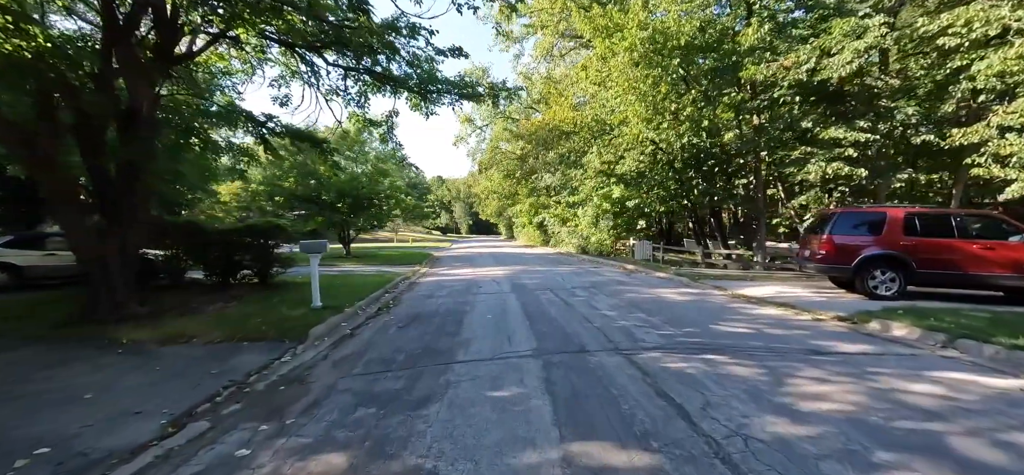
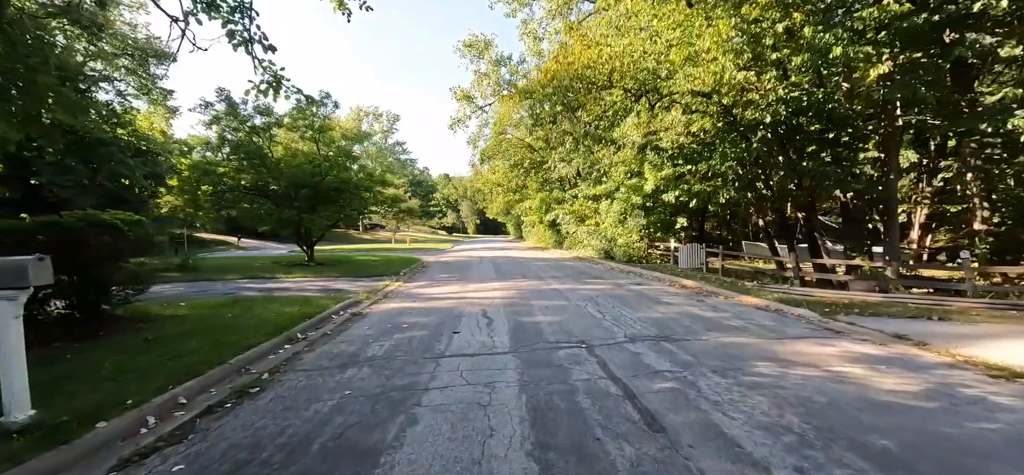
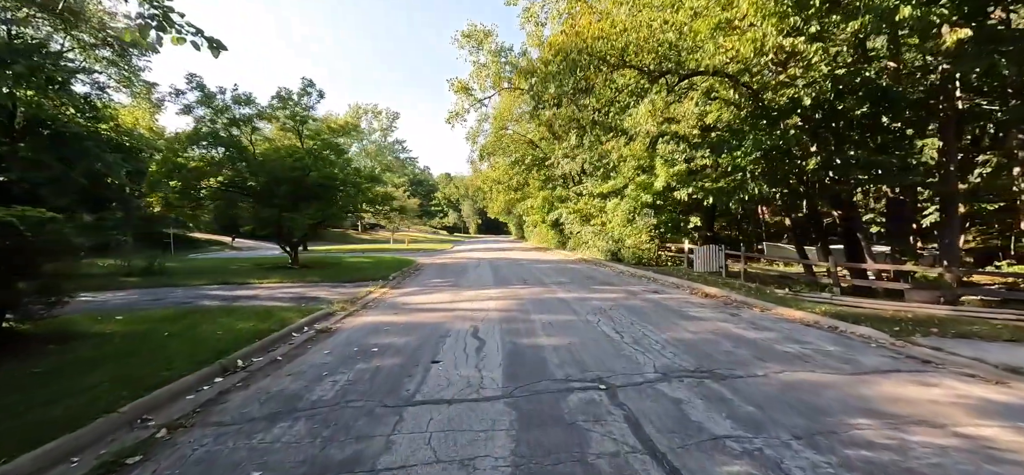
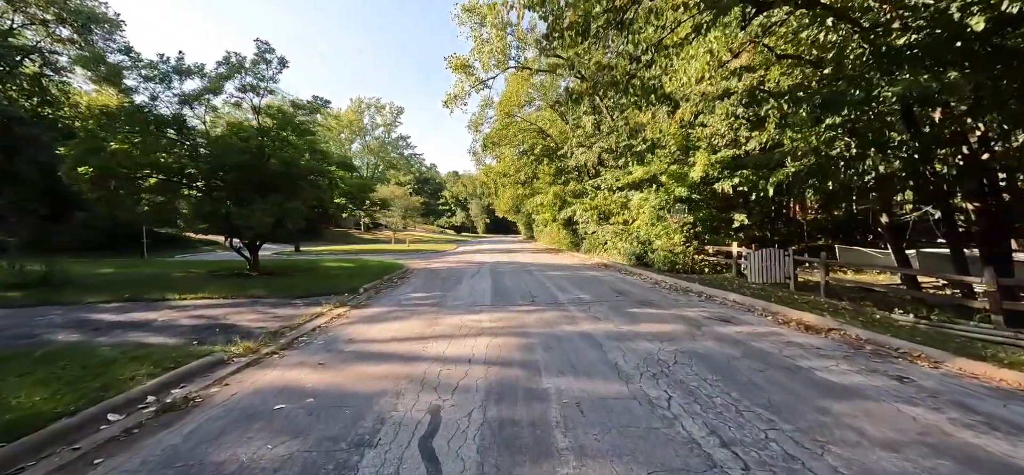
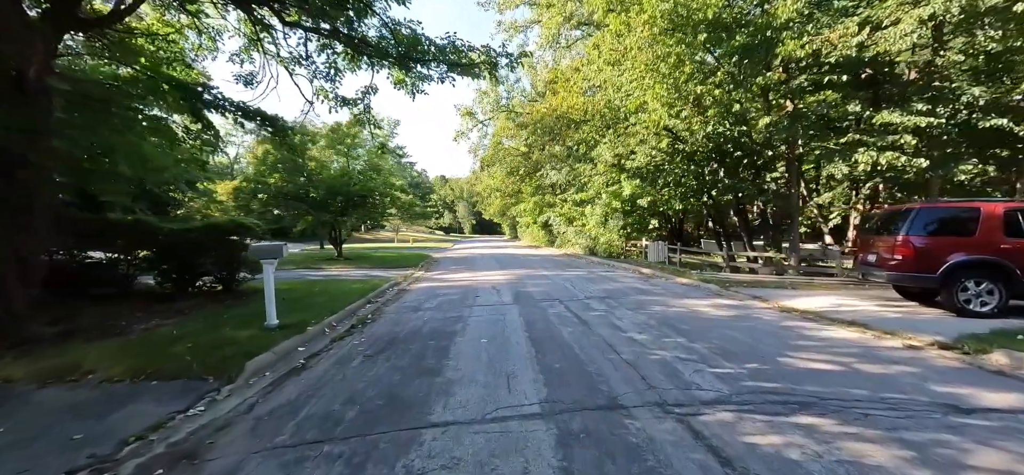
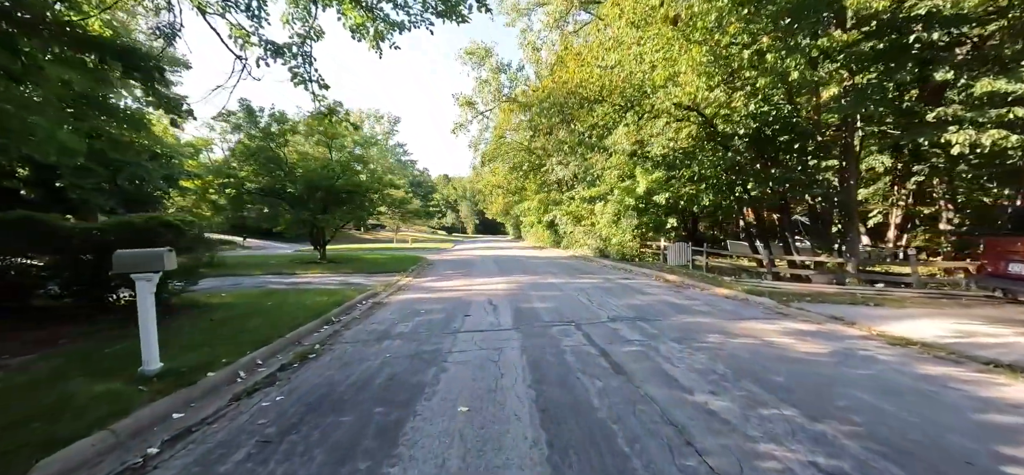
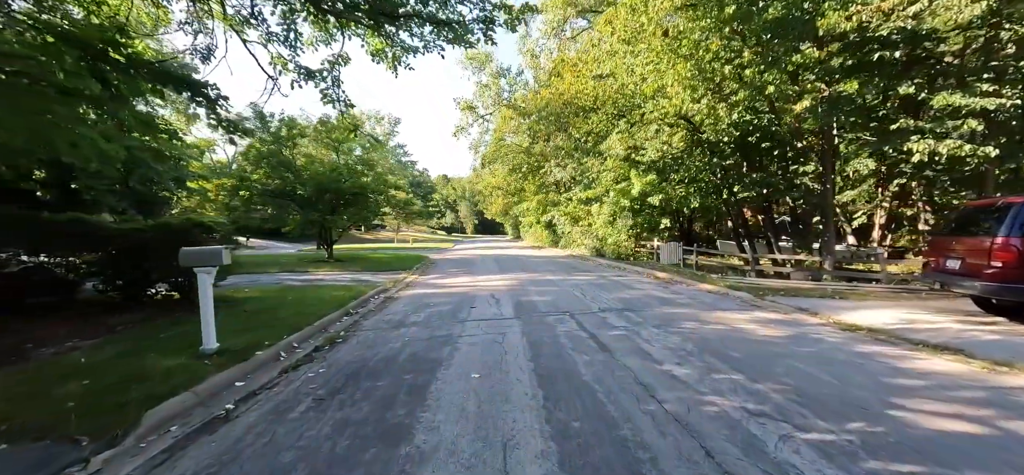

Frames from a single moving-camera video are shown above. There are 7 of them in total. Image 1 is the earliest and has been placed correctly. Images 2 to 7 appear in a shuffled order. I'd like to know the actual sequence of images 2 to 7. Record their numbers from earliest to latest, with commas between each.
5, 7, 6, 2, 3, 4
